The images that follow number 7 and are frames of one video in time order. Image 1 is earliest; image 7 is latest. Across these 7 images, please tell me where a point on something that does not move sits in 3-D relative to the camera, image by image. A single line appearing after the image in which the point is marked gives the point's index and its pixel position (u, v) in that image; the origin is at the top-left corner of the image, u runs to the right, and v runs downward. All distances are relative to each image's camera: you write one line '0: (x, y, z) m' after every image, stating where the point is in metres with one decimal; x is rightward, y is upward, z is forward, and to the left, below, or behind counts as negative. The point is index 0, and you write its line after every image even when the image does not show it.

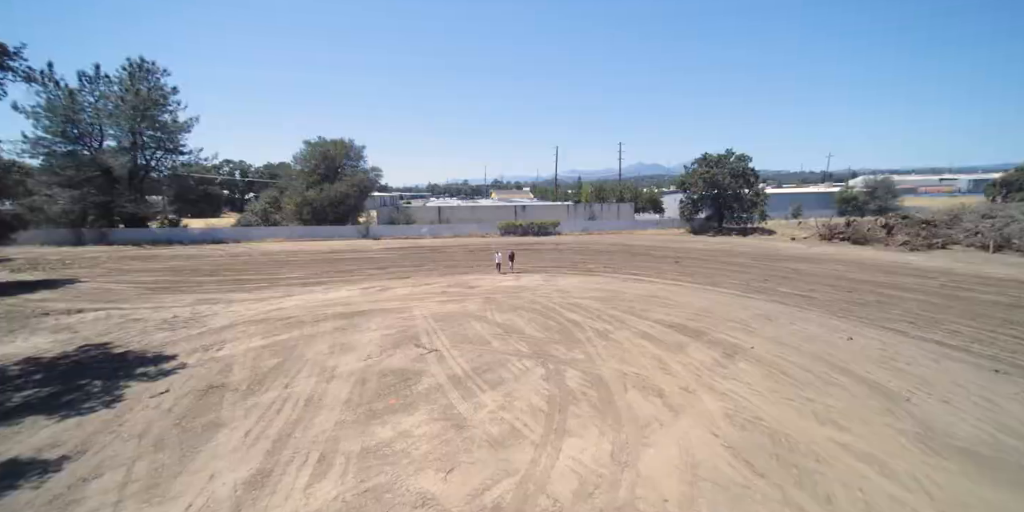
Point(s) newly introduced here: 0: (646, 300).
0: (+5.2, -1.7, +18.8) m
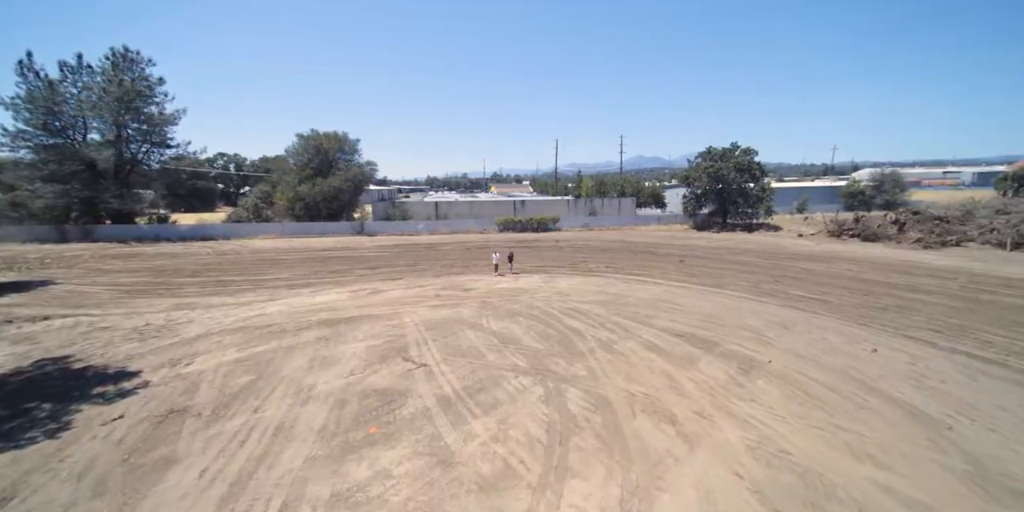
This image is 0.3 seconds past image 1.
0: (+5.1, -1.8, +17.7) m
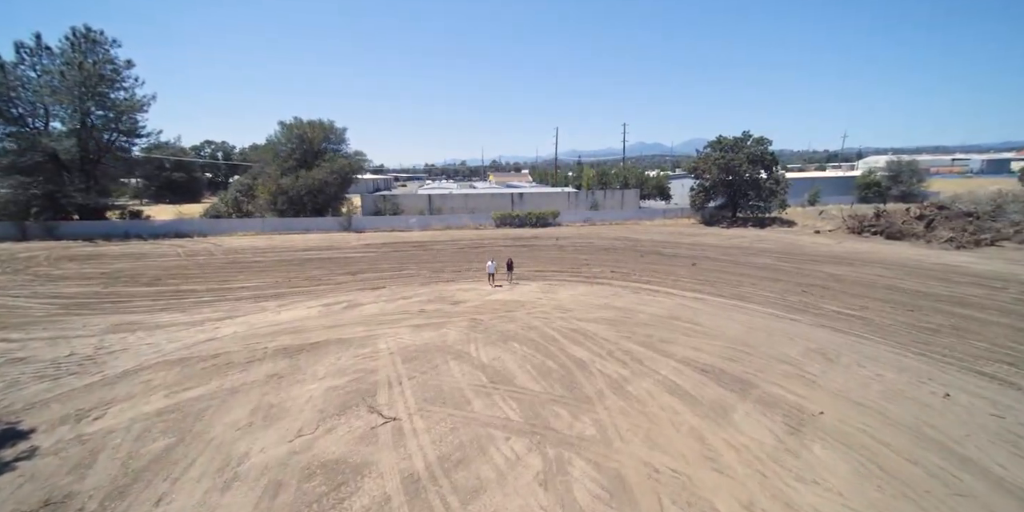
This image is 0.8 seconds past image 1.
0: (+5.0, -2.2, +15.4) m
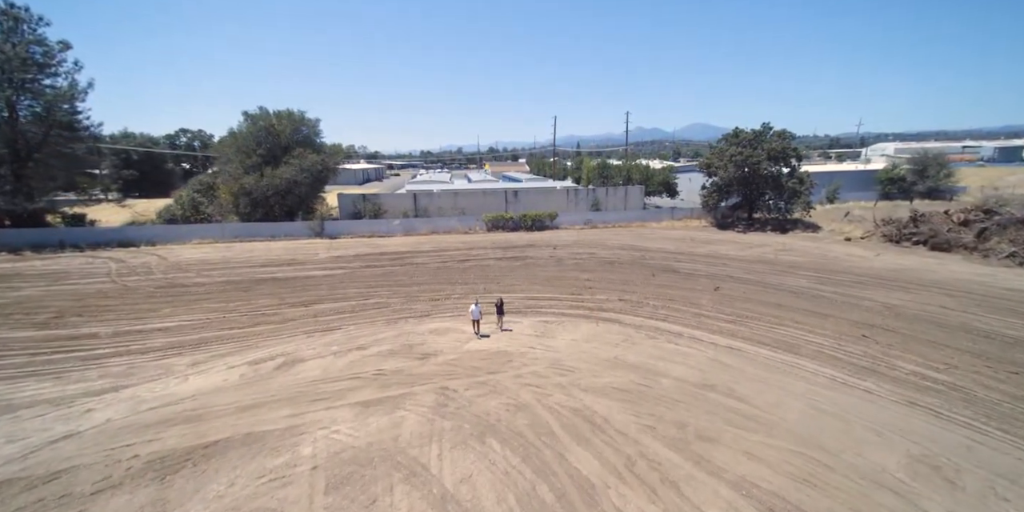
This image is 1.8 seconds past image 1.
0: (+4.5, -3.4, +11.4) m
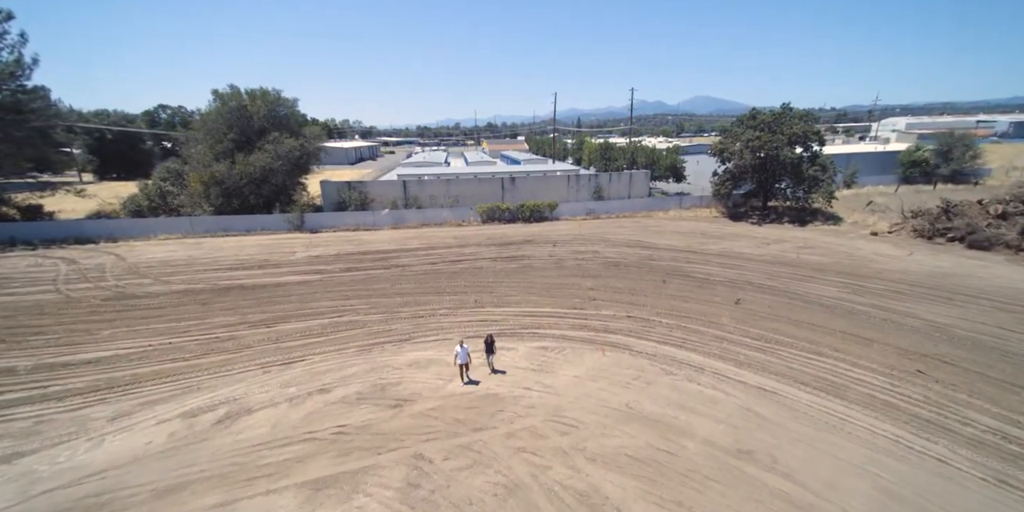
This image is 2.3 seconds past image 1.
0: (+4.3, -4.2, +9.1) m
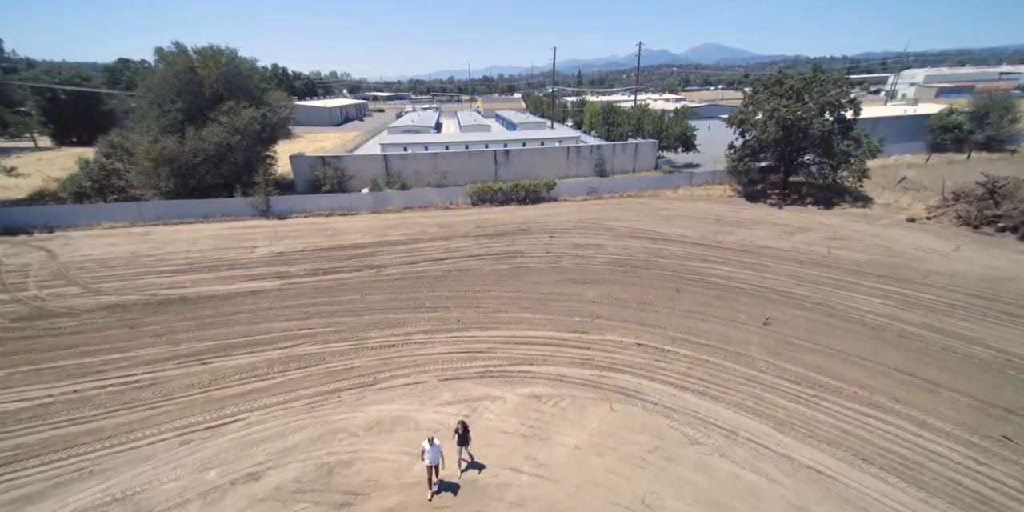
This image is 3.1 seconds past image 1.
0: (+4.0, -5.4, +6.5) m
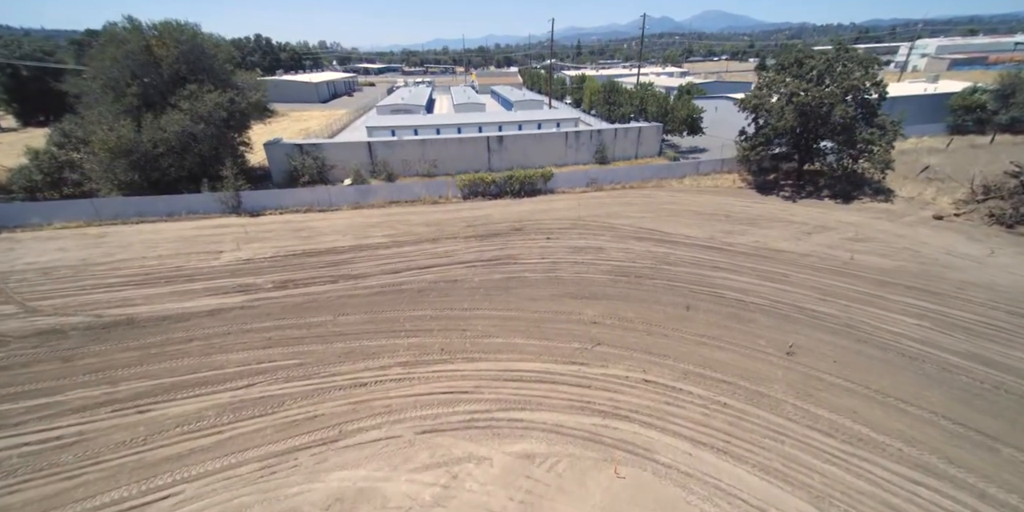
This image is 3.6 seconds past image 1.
0: (+3.7, -6.5, +4.9) m
